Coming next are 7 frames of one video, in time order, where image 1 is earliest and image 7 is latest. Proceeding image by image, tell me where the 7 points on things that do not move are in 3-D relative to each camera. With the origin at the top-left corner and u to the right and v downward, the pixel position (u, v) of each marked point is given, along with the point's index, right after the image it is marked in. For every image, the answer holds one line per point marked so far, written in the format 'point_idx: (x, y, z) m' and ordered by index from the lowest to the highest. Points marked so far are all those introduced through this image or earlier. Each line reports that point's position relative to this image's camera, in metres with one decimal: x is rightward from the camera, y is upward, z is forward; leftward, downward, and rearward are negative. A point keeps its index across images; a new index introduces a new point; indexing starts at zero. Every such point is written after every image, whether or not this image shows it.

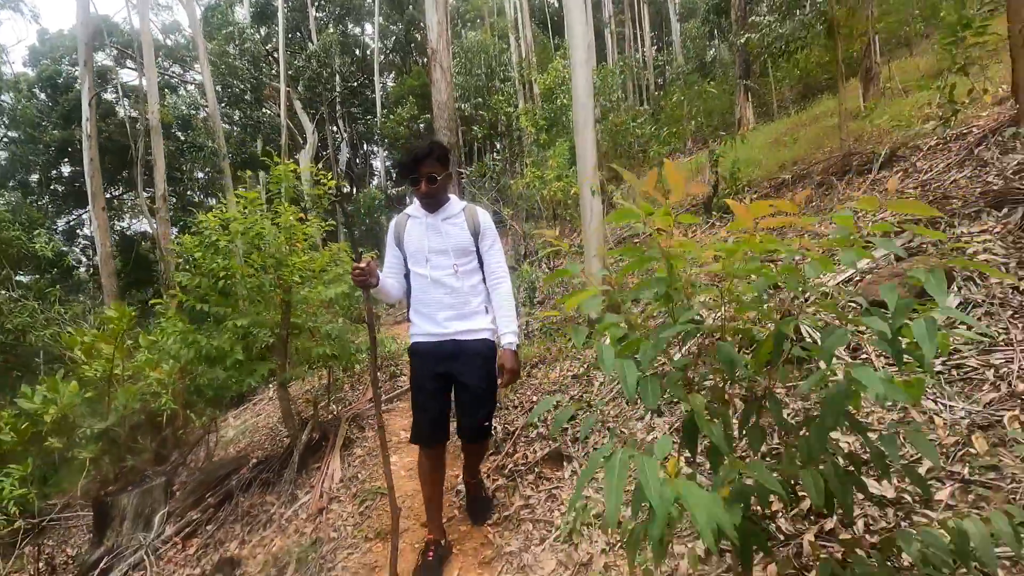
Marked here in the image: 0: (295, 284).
0: (-1.7, 0.0, +4.1) m
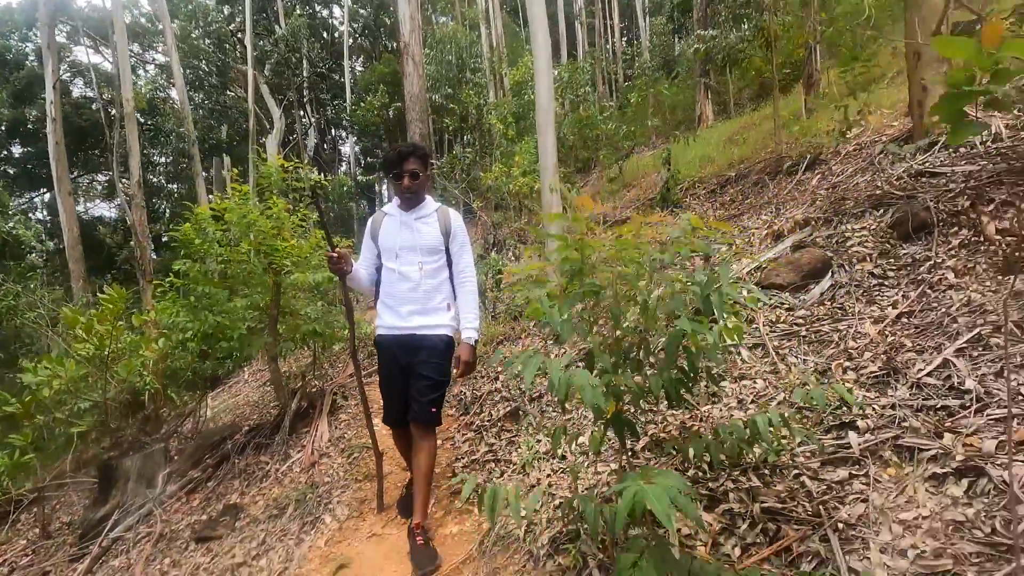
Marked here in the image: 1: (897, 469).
0: (-2.0, +0.2, +4.6) m
1: (+1.2, -0.5, +1.6) m
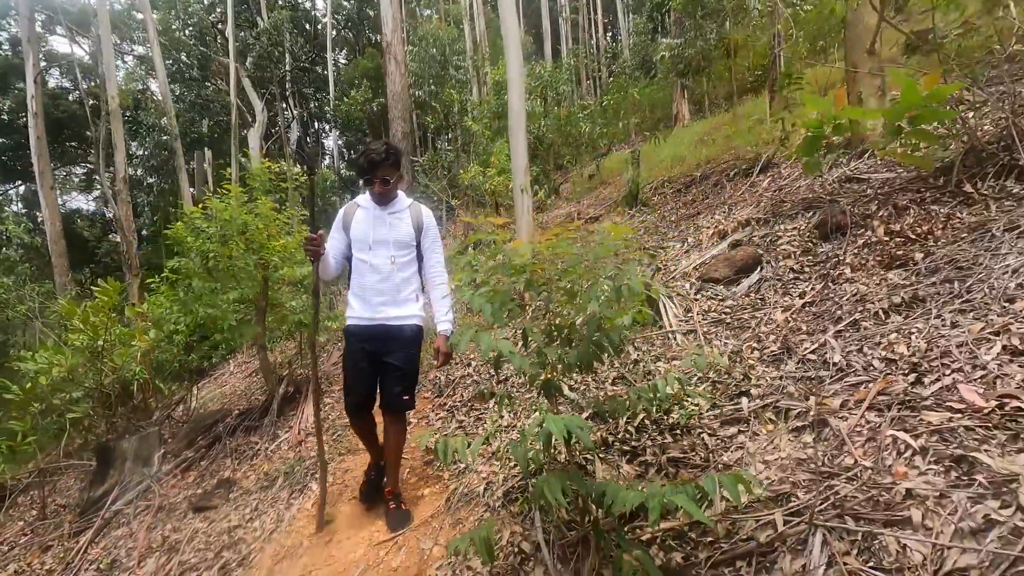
0: (-2.2, +0.2, +4.9) m
1: (+1.0, -0.5, +2.0) m
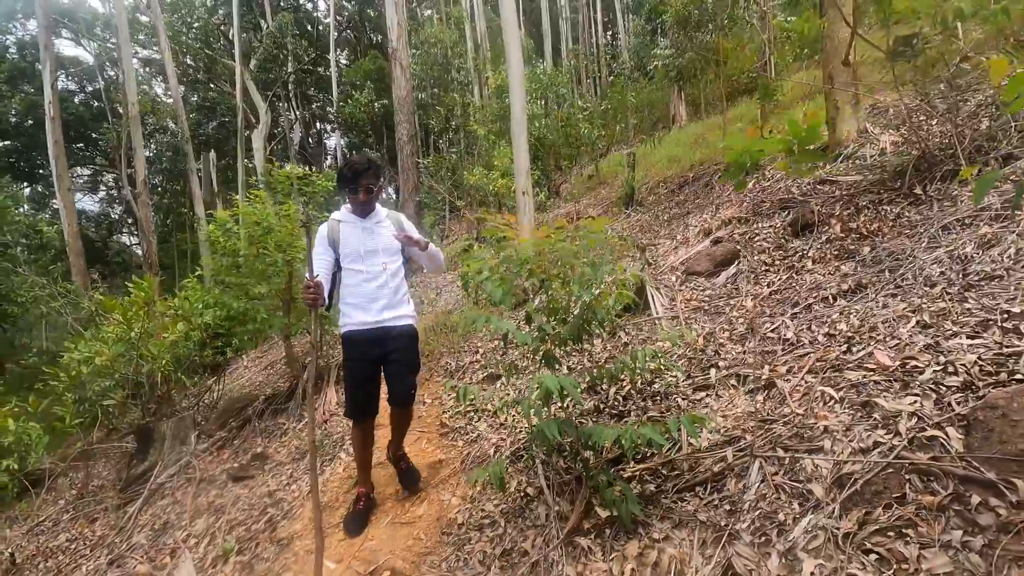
0: (-2.2, +0.3, +5.4) m
1: (+1.0, -0.5, +2.5) m
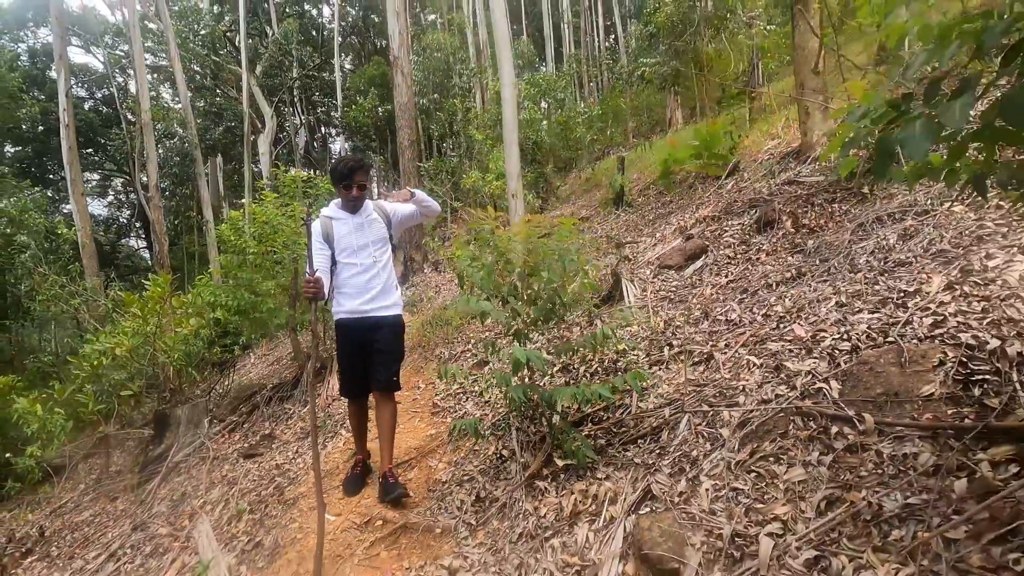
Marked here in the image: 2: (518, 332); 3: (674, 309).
0: (-2.3, +0.3, +5.8) m
1: (+0.9, -0.4, +2.8) m
2: (0.0, -0.3, +3.2) m
3: (+1.1, -0.1, +3.6) m
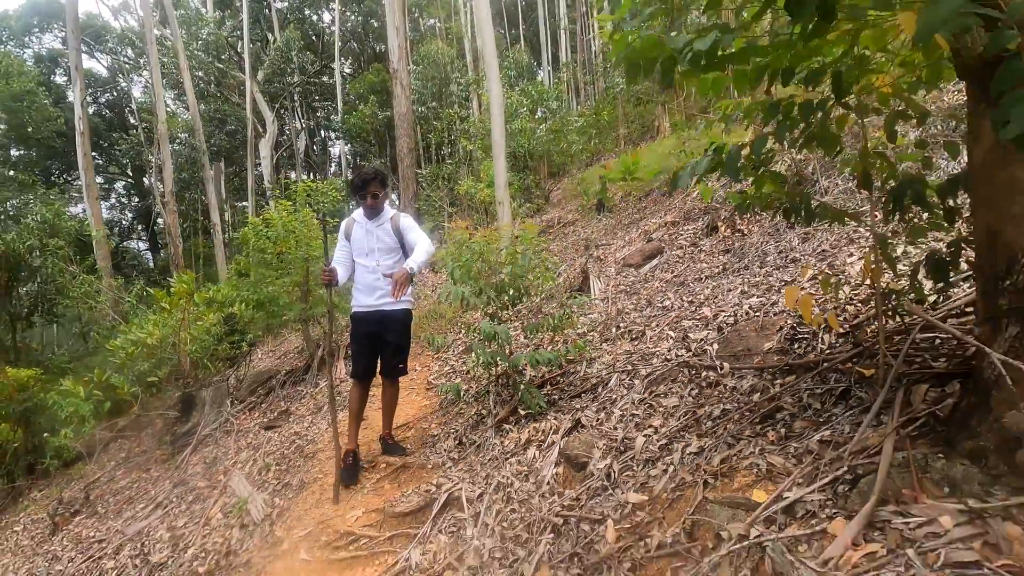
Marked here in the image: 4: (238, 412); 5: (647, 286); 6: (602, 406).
0: (-2.4, +0.4, +6.5) m
1: (+0.7, -0.3, +3.6) m
2: (-0.1, -0.2, +3.9) m
3: (+1.0, -0.1, +4.4) m
4: (-3.1, -1.4, +6.0) m
5: (+1.2, 0.0, +4.5) m
6: (+0.5, -0.6, +2.7) m
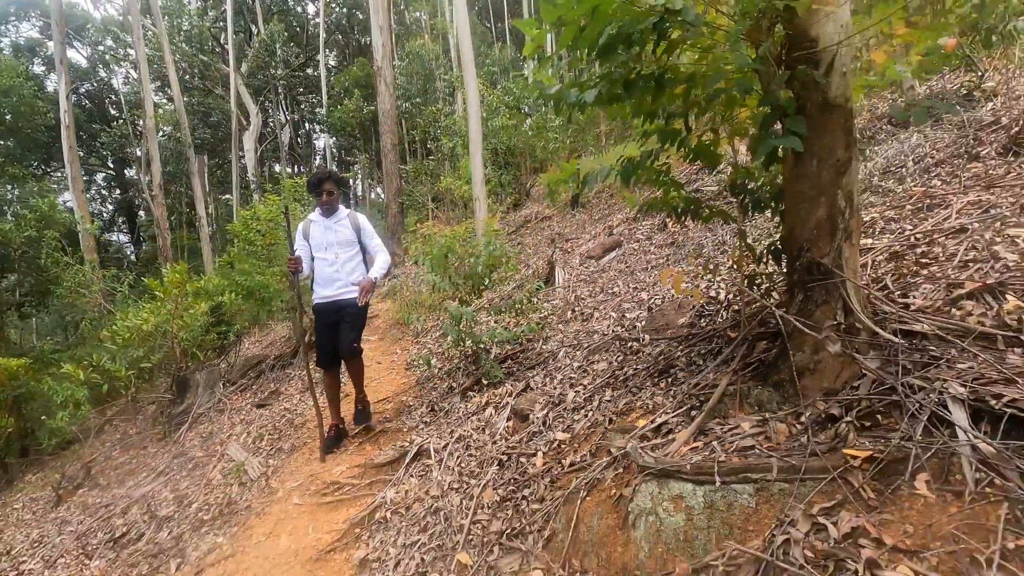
0: (-2.8, +0.5, +6.9) m
1: (+0.5, -0.2, +4.1) m
2: (-0.4, -0.1, +4.4) m
3: (+0.7, 0.0, +4.9) m
4: (-3.4, -1.3, +6.5) m
5: (+0.9, +0.1, +5.0) m
6: (+0.2, -0.5, +3.2) m
